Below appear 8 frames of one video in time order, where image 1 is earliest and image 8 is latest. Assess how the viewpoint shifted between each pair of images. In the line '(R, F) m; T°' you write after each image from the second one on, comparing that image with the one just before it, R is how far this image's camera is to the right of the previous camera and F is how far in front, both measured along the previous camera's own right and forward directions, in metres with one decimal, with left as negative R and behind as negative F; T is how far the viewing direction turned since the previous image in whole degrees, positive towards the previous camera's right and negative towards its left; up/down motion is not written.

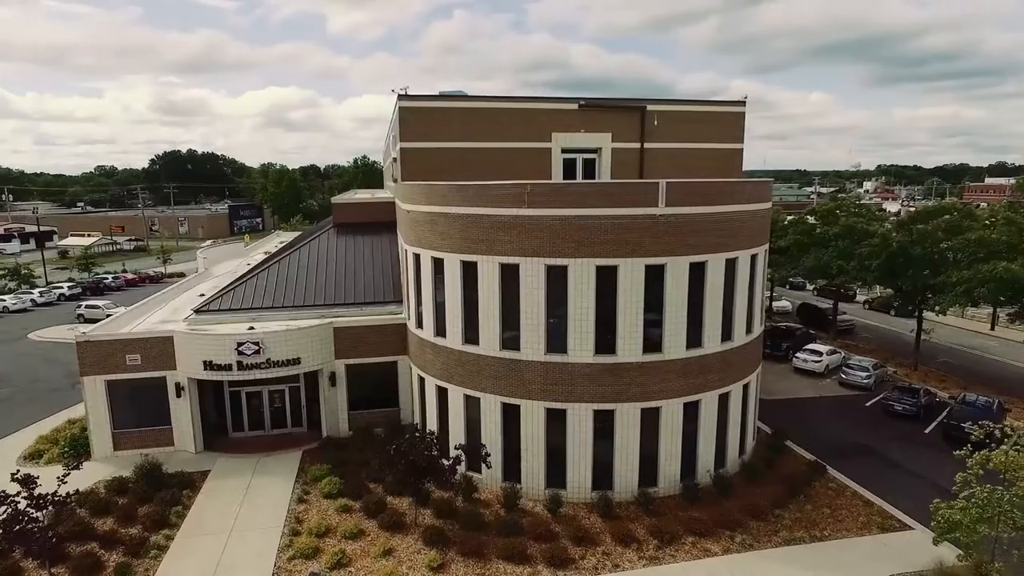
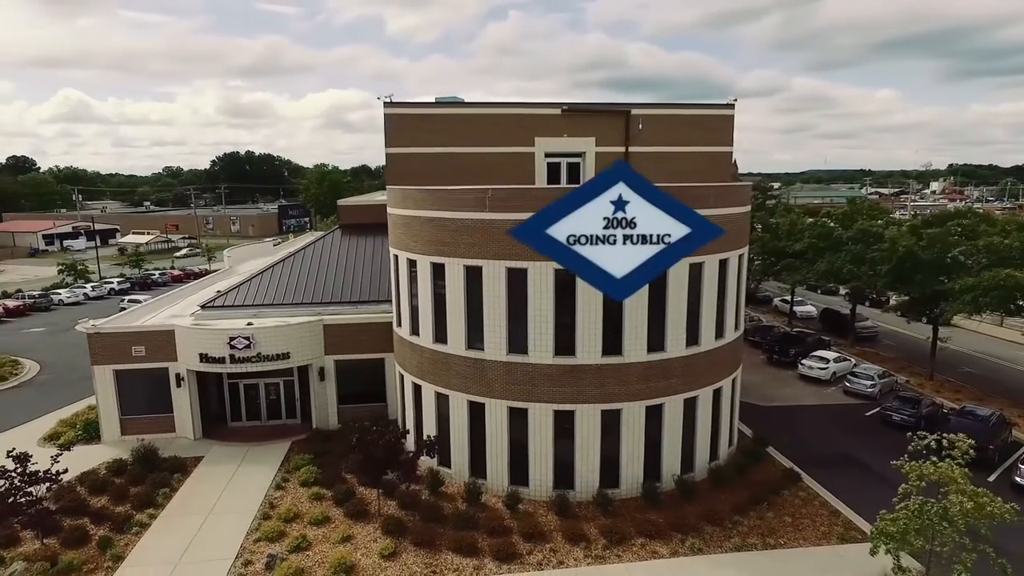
(+2.3, -0.4) m; -4°
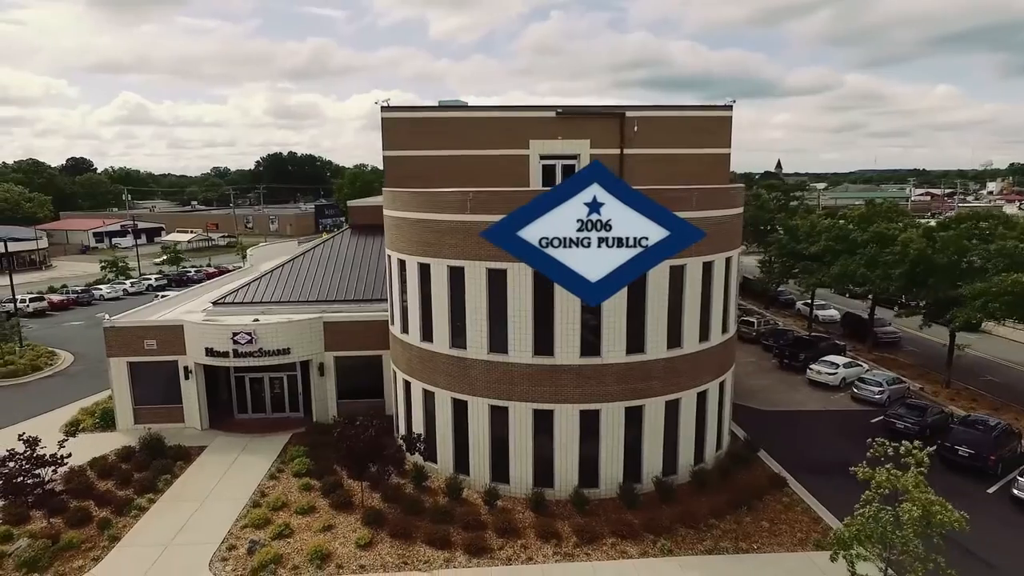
(+1.5, -0.3) m; -3°
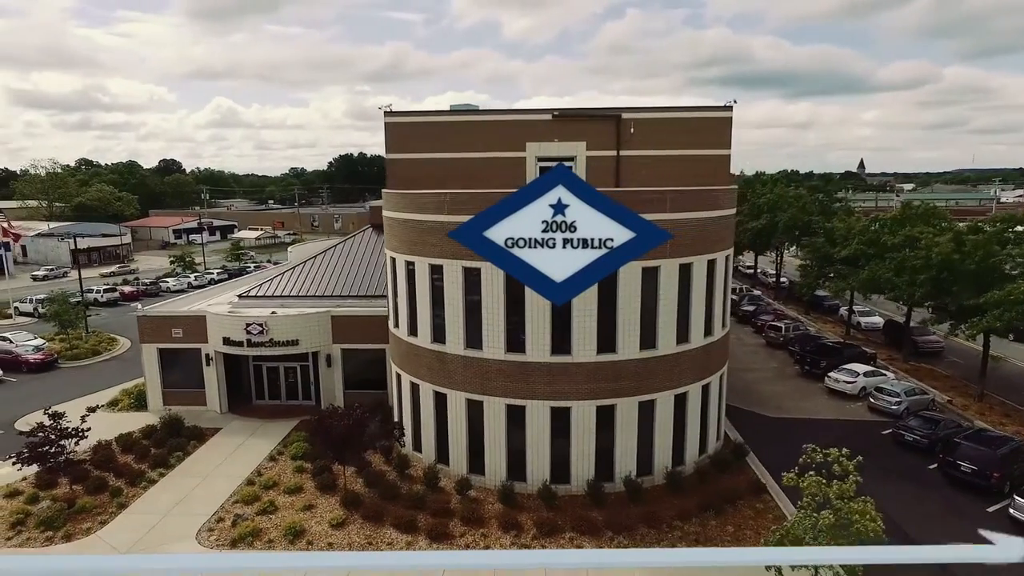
(+2.5, -0.4) m; -6°
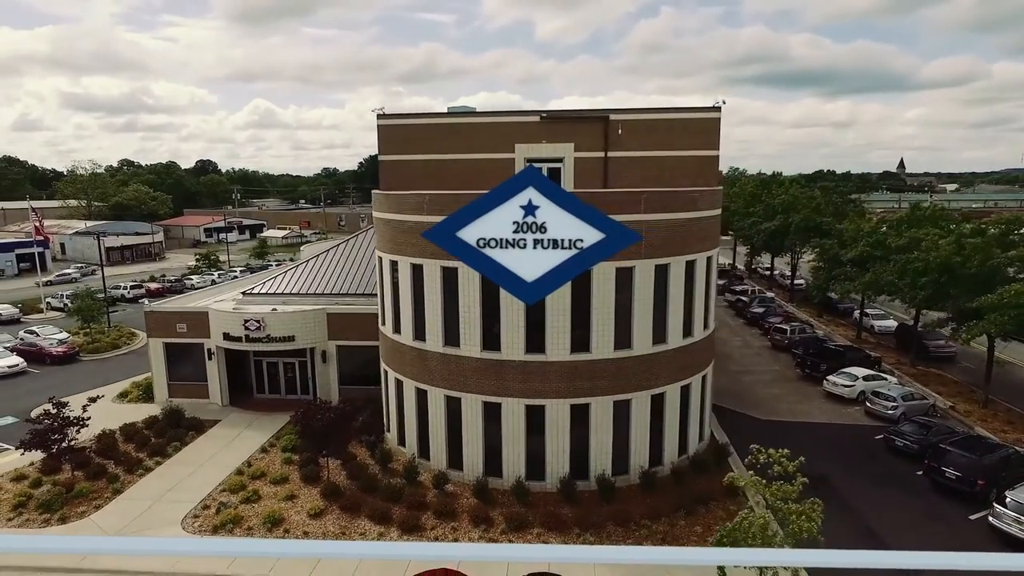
(+1.5, -0.3) m; -3°
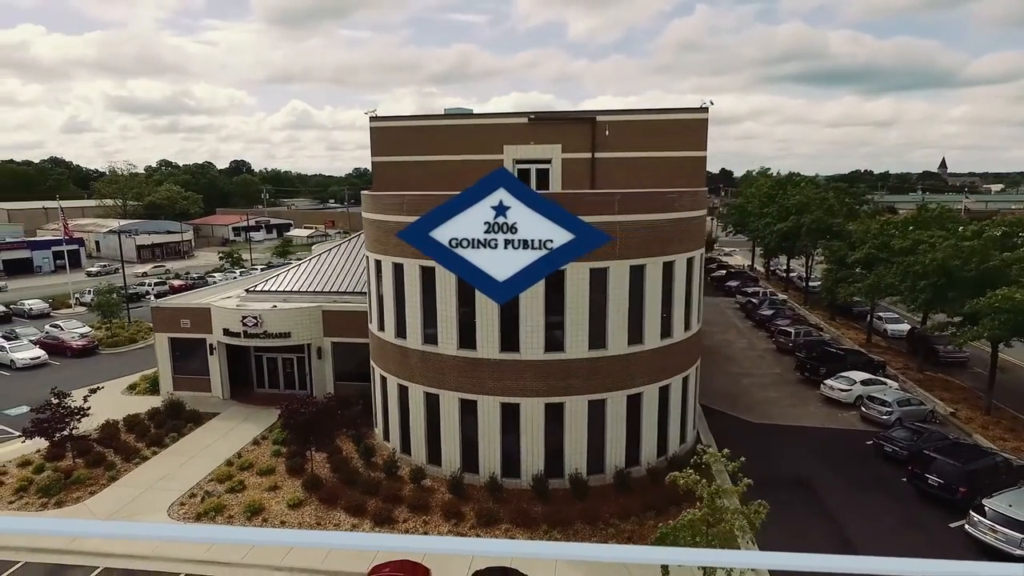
(+1.5, -0.2) m; -3°
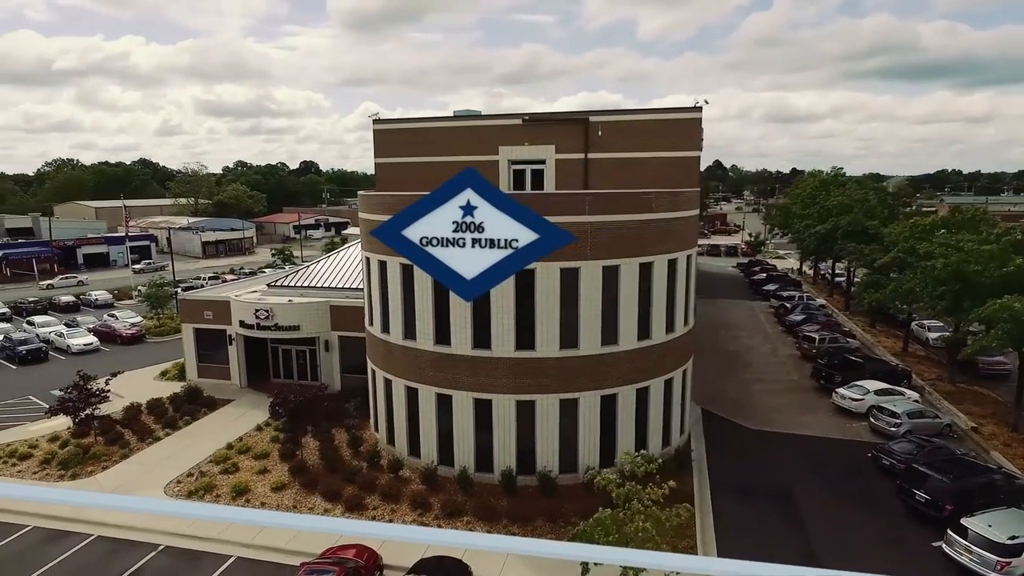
(+2.5, -0.2) m; -6°
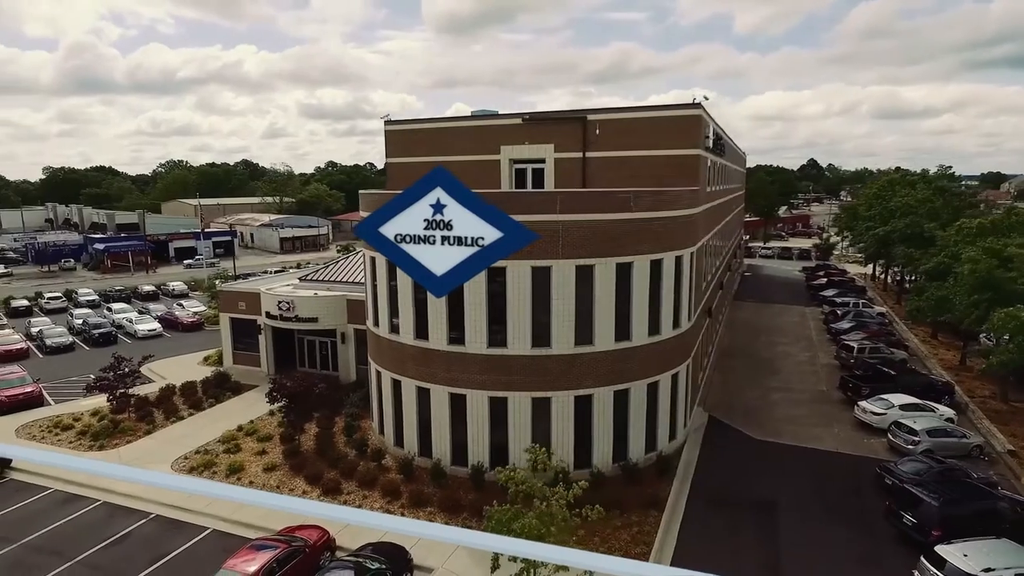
(+3.0, 0.0) m; -7°
